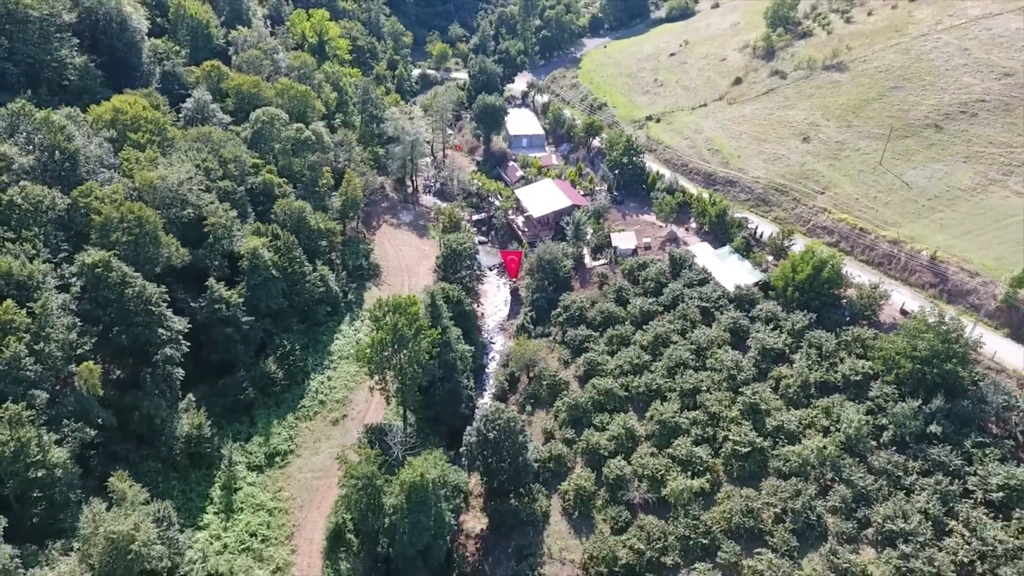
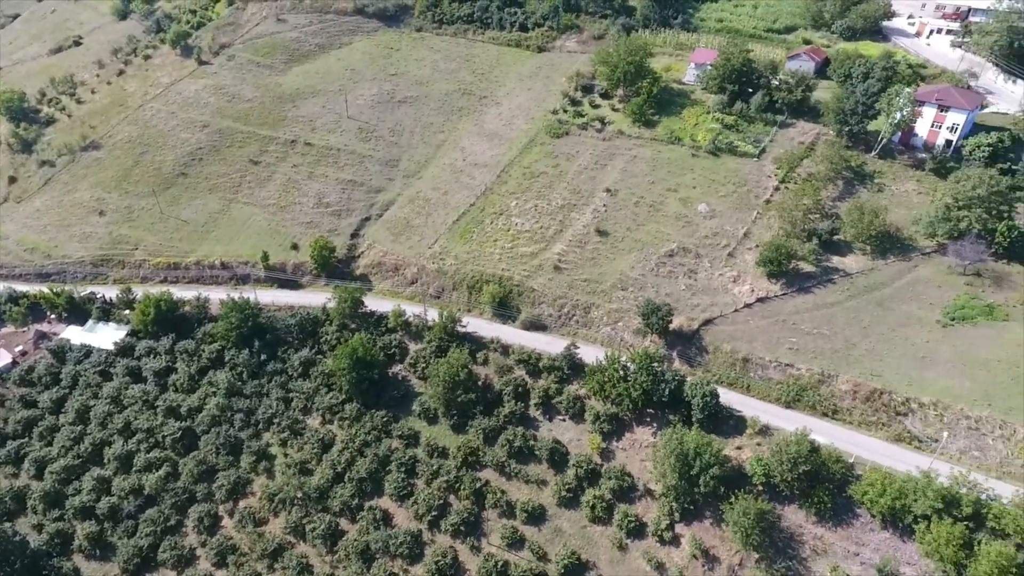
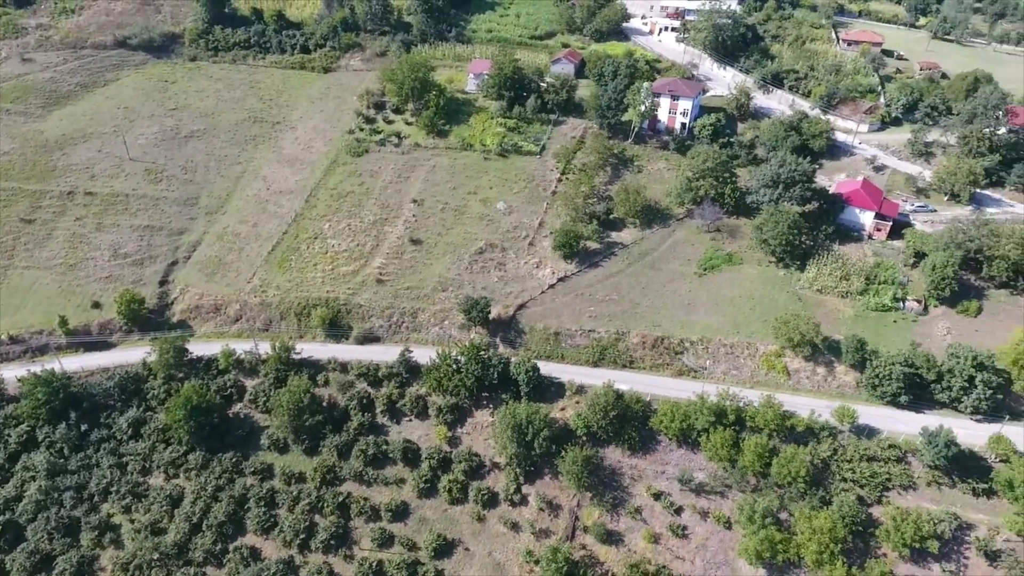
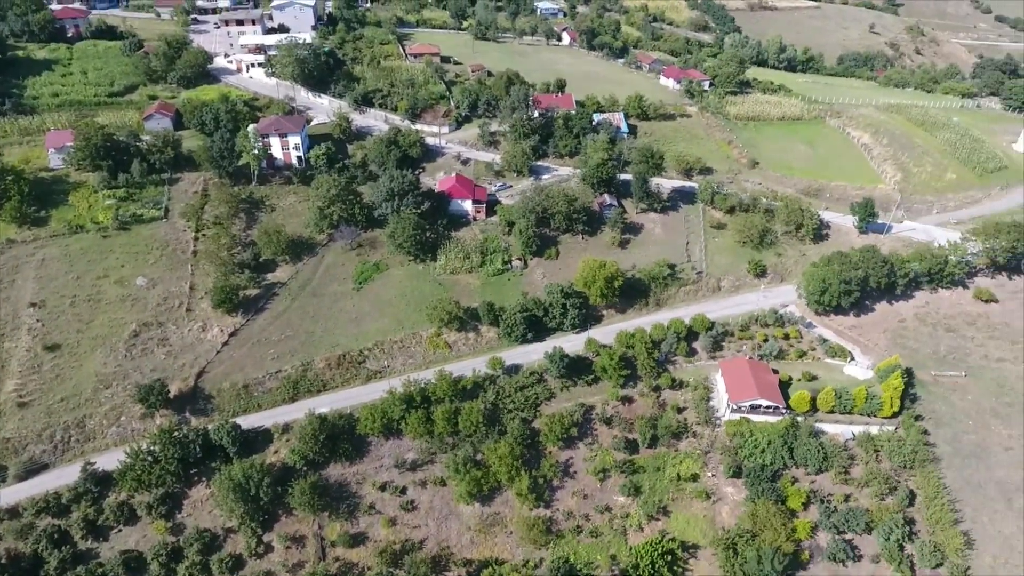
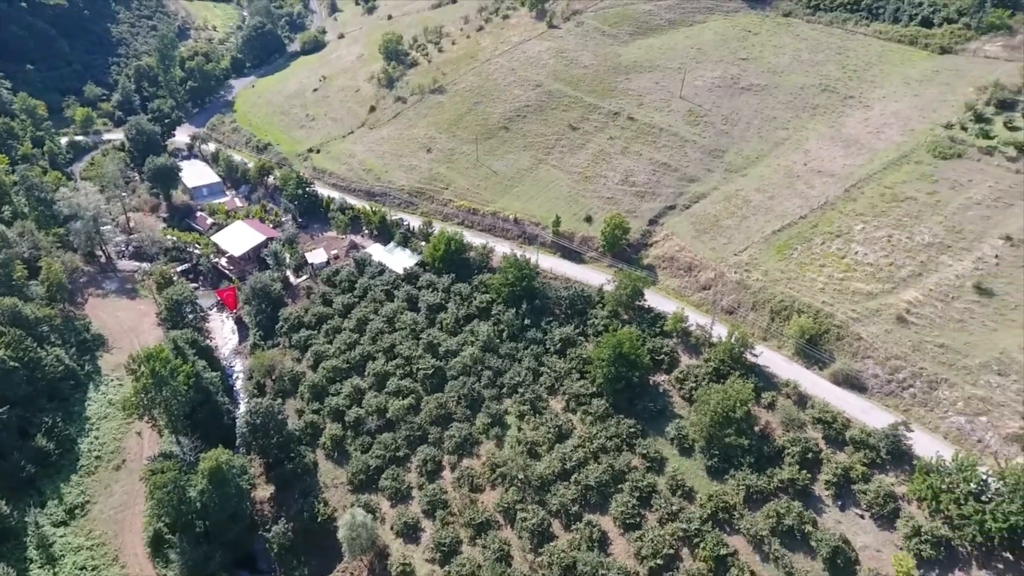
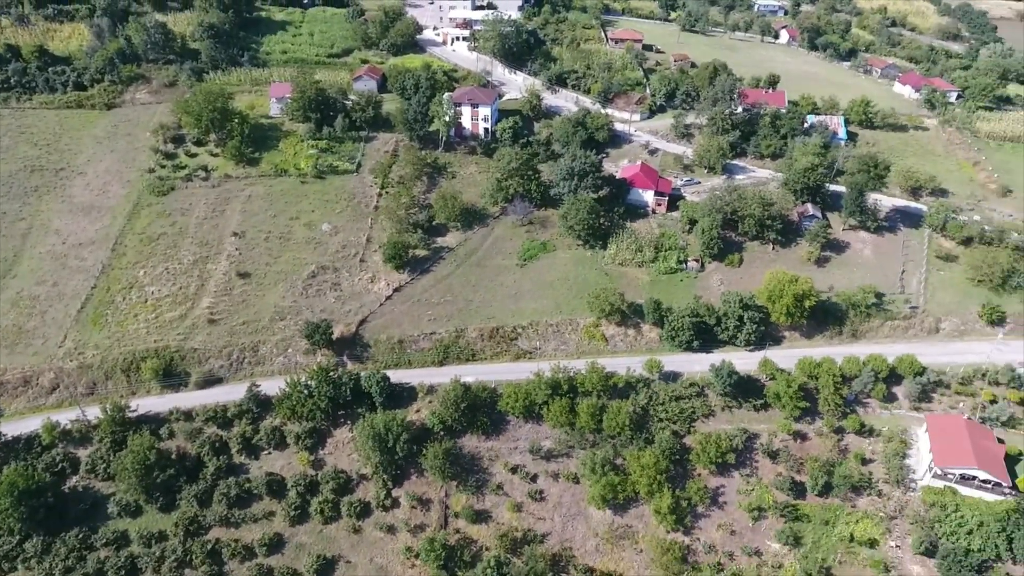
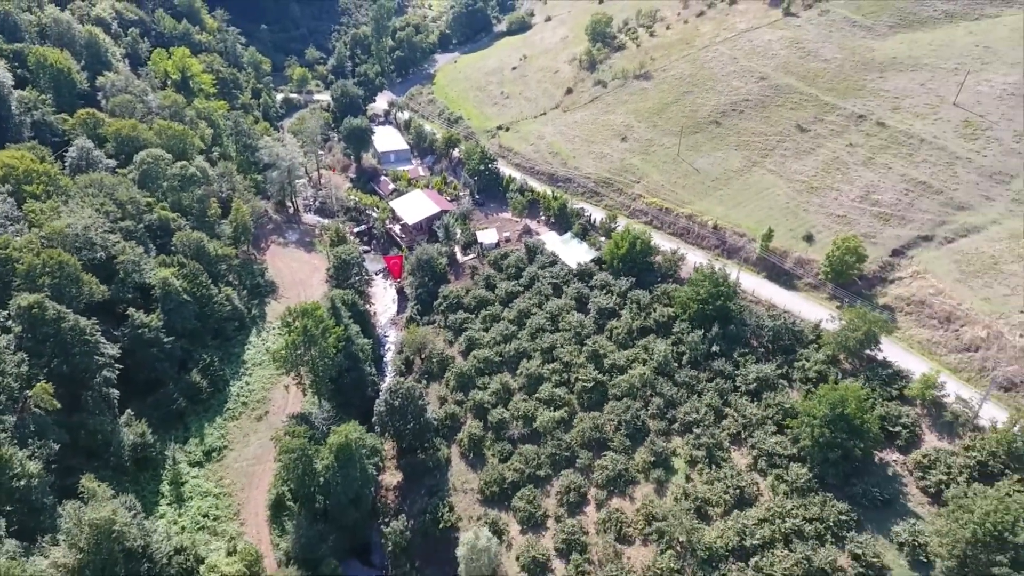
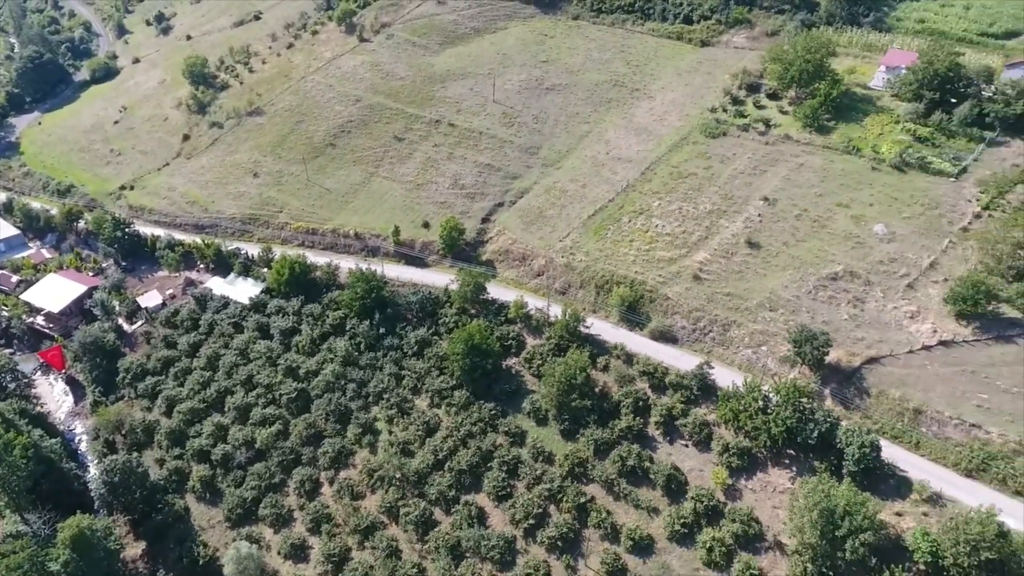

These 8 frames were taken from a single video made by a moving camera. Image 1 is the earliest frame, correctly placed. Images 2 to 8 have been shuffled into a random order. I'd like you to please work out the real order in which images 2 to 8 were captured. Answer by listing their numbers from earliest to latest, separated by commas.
7, 5, 8, 2, 3, 6, 4
